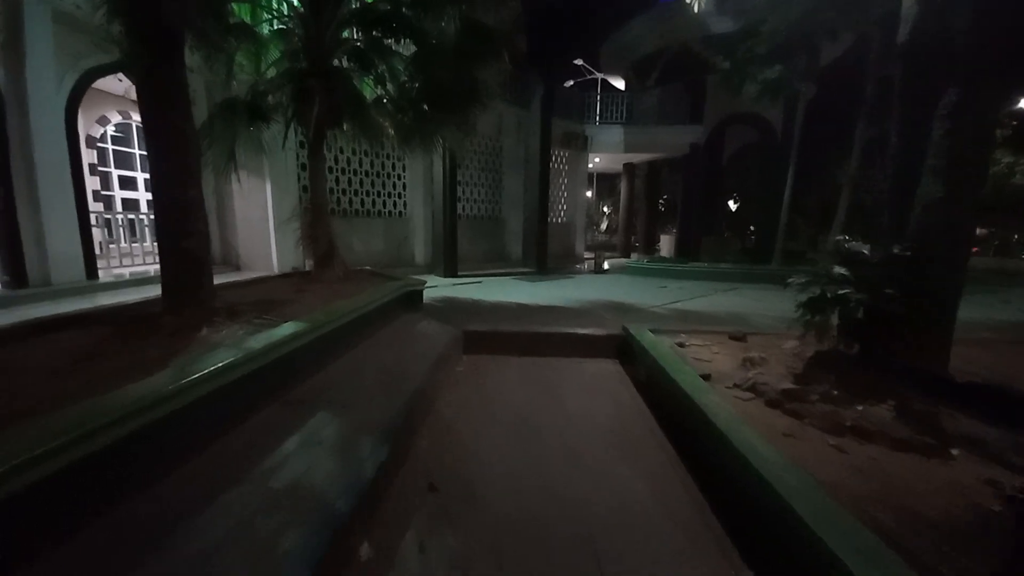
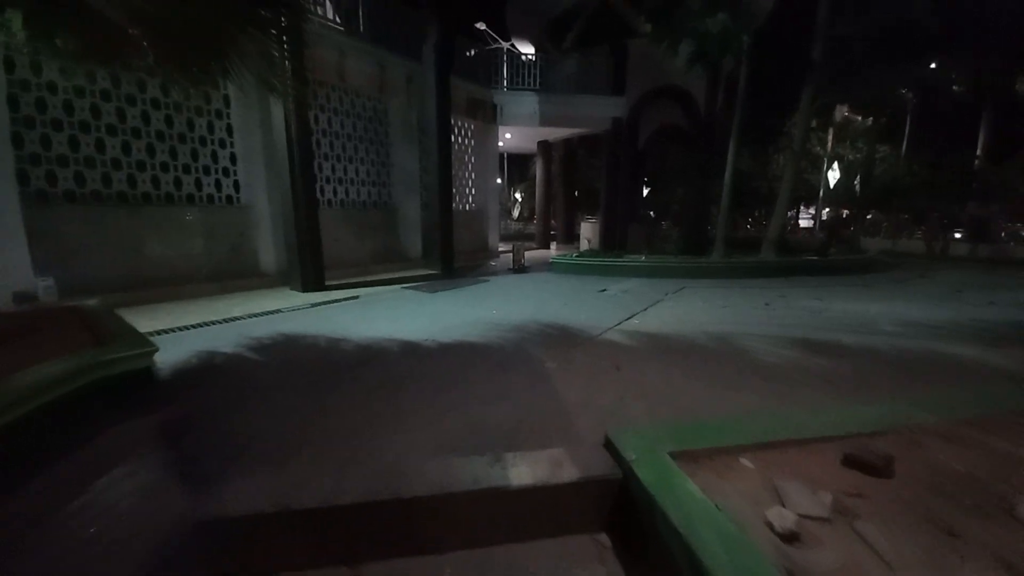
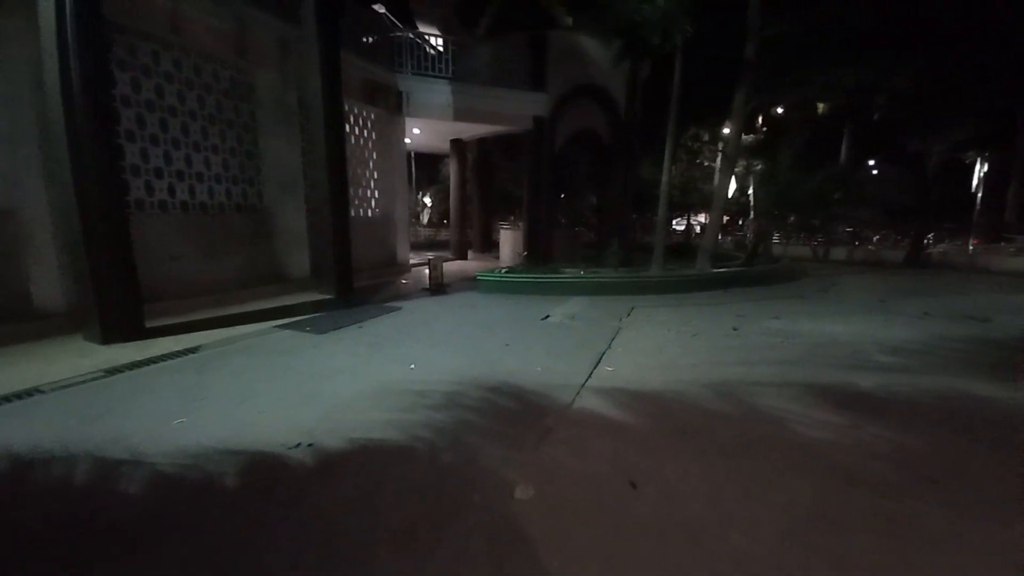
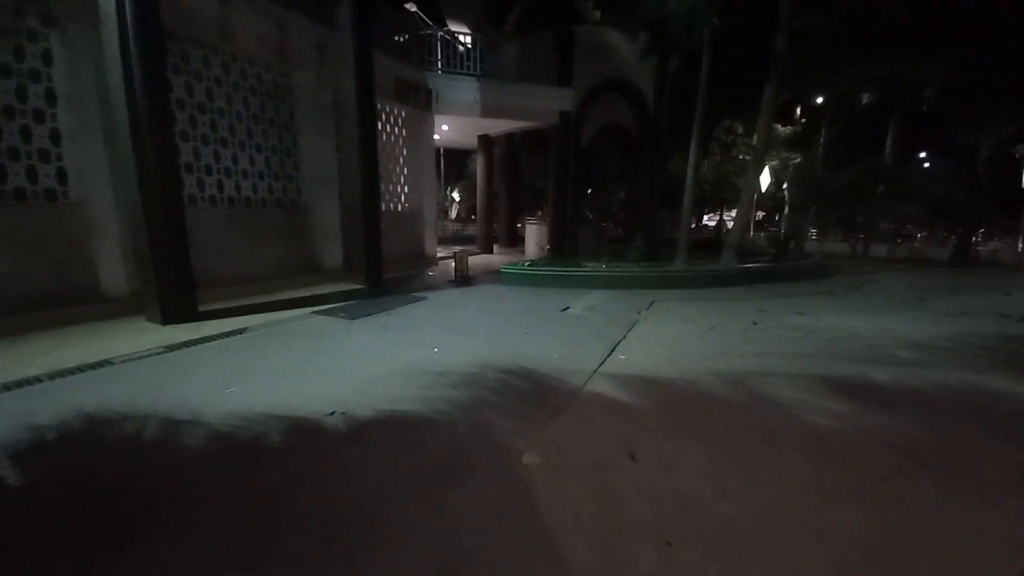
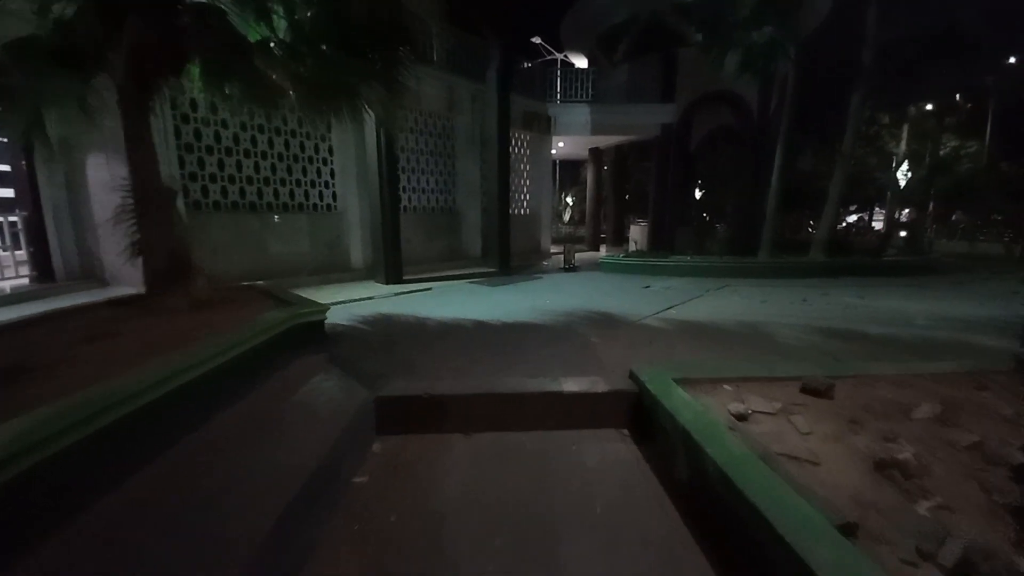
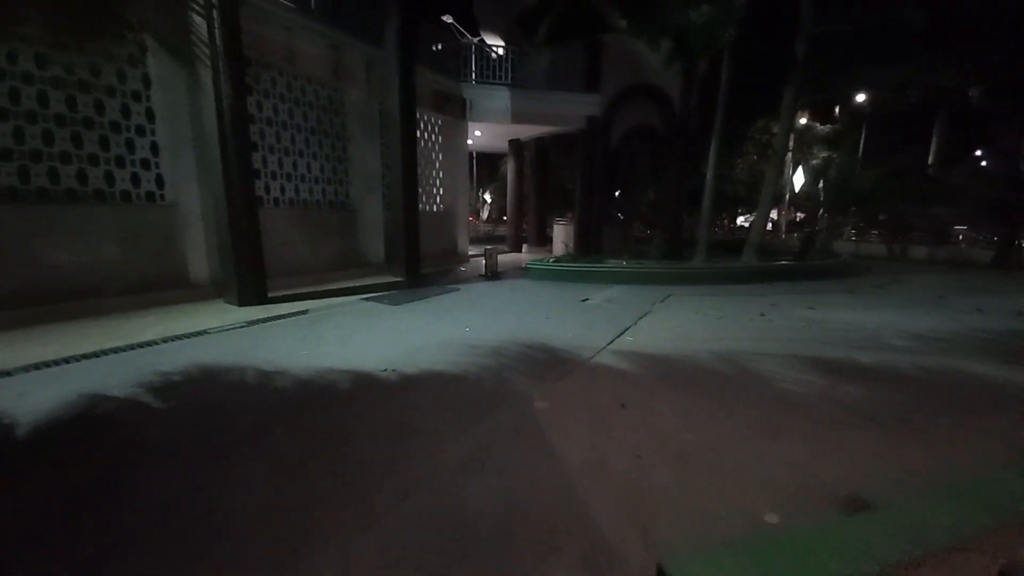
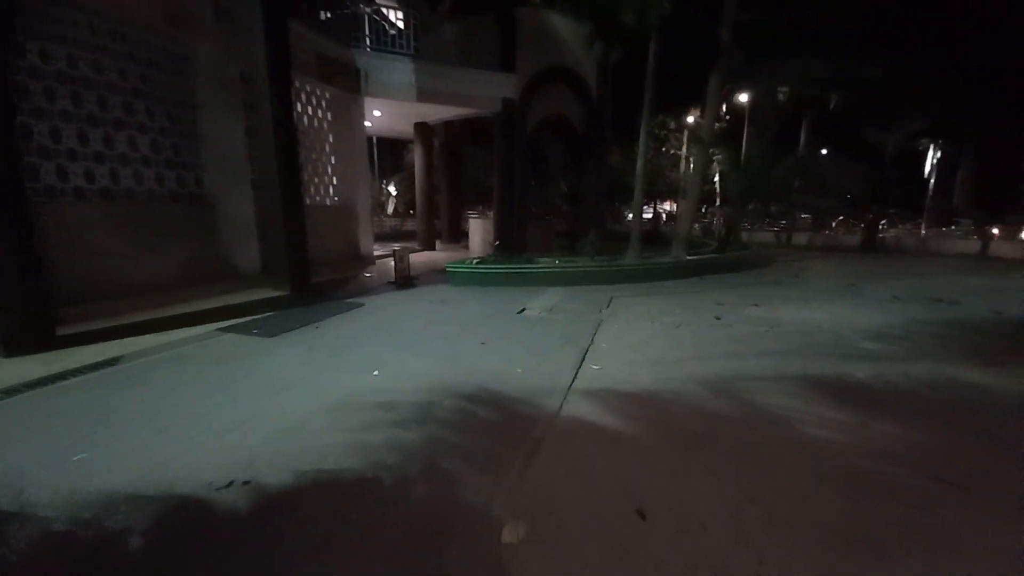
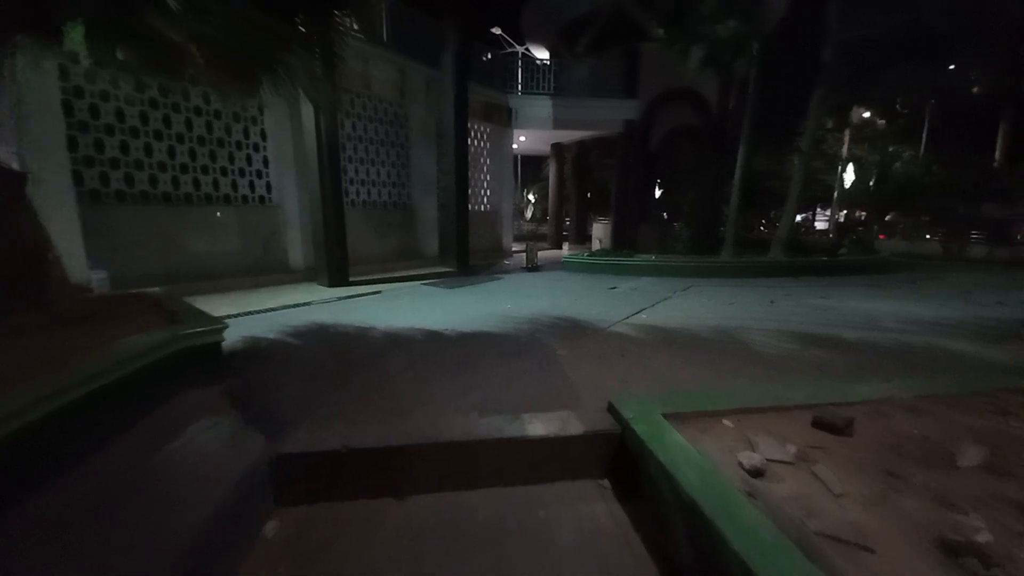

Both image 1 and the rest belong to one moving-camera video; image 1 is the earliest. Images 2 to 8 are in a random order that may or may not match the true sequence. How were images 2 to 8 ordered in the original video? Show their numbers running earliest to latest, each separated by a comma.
5, 8, 2, 6, 4, 3, 7
